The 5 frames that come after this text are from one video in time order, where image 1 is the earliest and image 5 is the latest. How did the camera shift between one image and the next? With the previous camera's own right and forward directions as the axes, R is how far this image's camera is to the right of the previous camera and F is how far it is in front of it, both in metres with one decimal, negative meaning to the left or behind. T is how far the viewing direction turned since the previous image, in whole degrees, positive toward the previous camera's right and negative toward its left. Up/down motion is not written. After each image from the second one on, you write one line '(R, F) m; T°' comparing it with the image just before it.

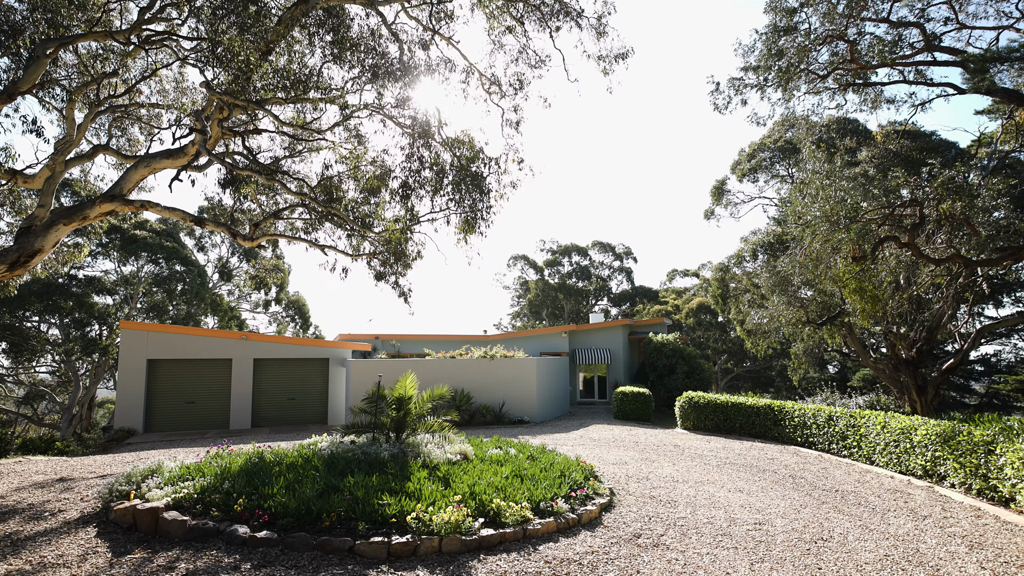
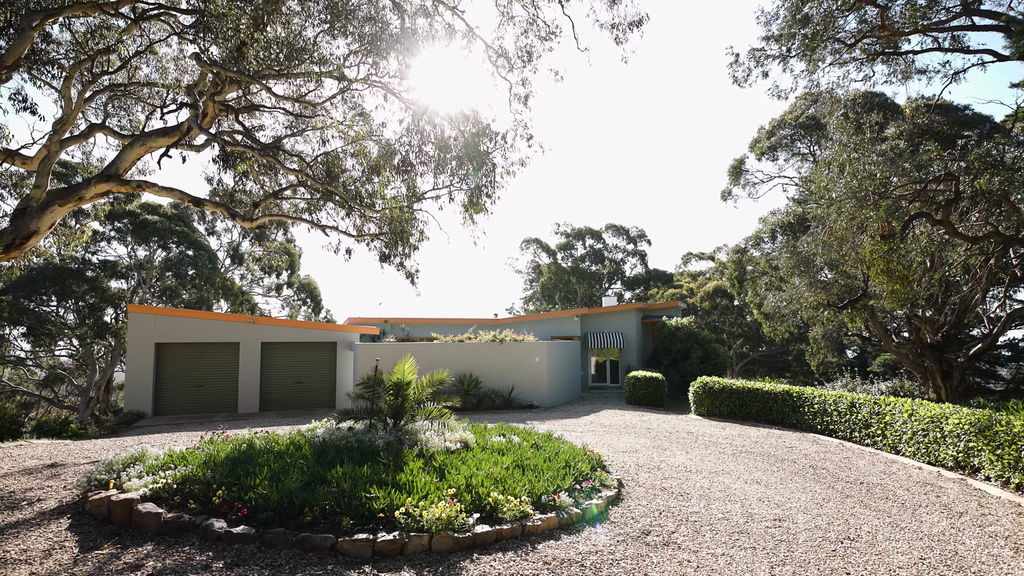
(+0.1, +0.4) m; -1°
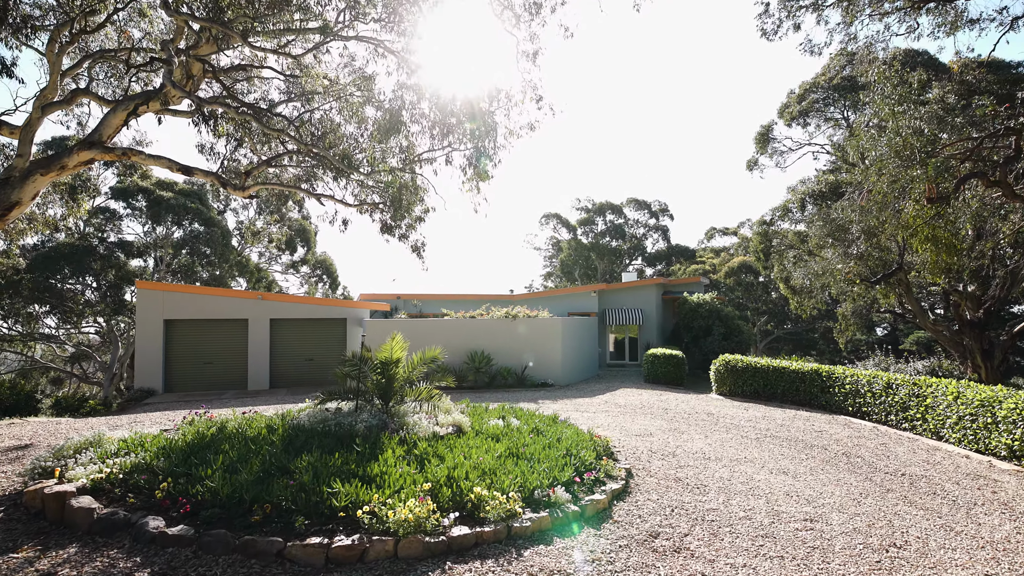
(+0.2, +0.6) m; -2°
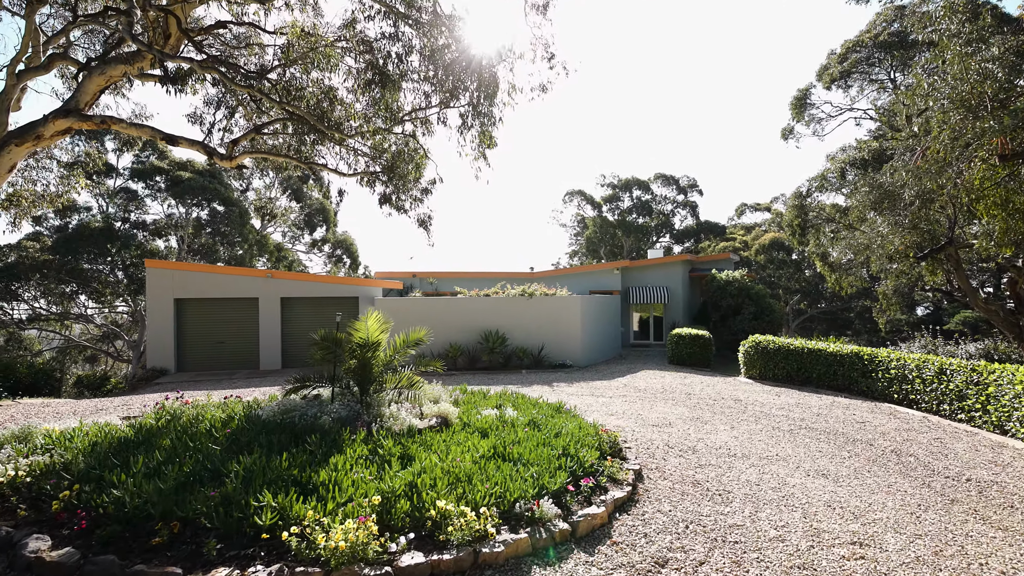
(+0.3, +0.7) m; -3°
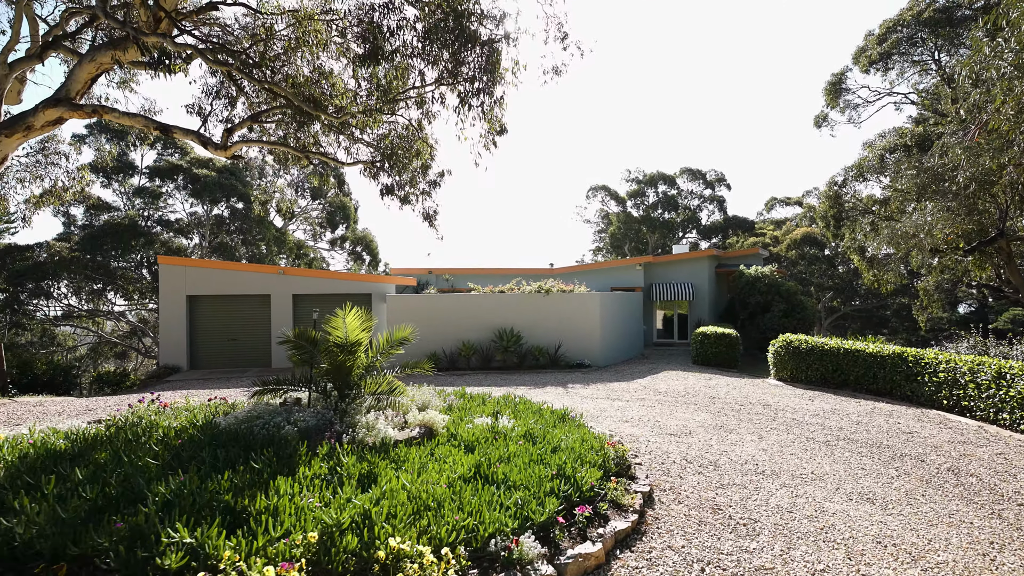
(+0.2, +0.6) m; -3°
